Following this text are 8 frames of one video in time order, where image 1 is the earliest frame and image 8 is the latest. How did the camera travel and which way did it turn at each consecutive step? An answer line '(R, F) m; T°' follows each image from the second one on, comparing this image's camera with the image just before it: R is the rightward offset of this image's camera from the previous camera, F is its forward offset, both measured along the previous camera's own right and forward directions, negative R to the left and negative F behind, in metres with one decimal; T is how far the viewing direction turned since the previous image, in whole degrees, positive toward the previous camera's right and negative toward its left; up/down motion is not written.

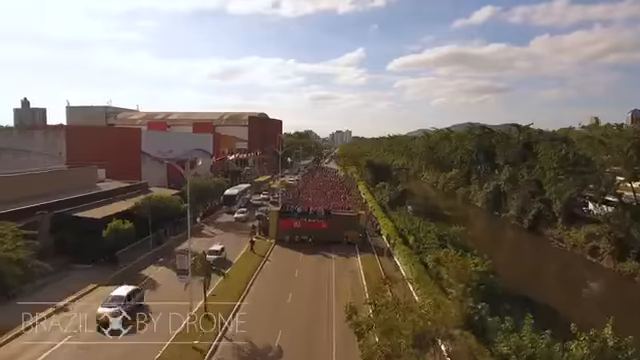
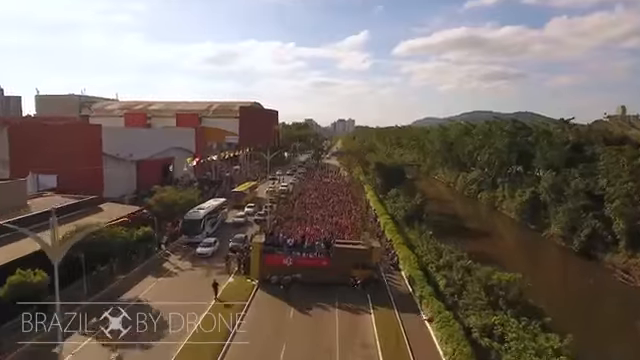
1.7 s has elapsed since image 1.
(+0.1, +7.2) m; 0°
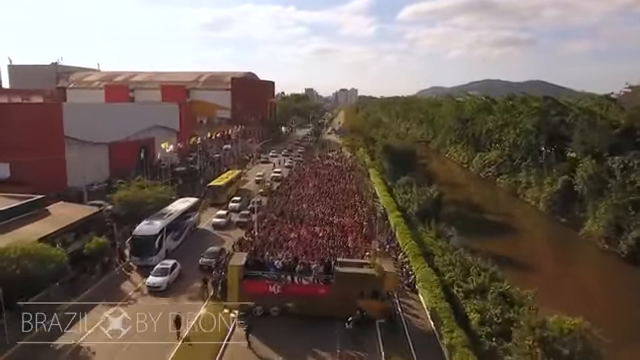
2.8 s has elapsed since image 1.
(+0.2, +4.8) m; 0°
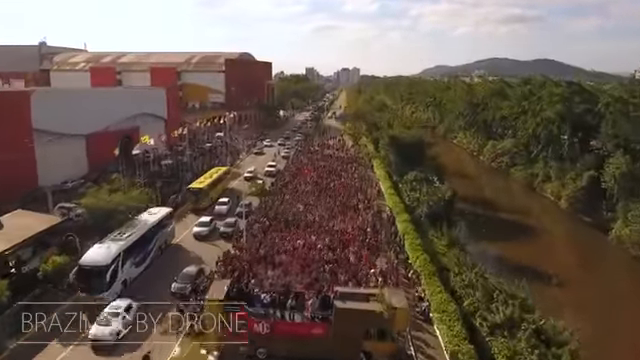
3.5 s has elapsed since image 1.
(+0.1, +3.0) m; 0°
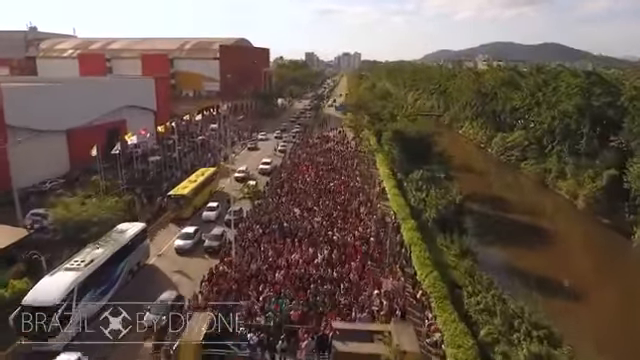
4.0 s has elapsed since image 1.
(+0.1, +2.0) m; 0°
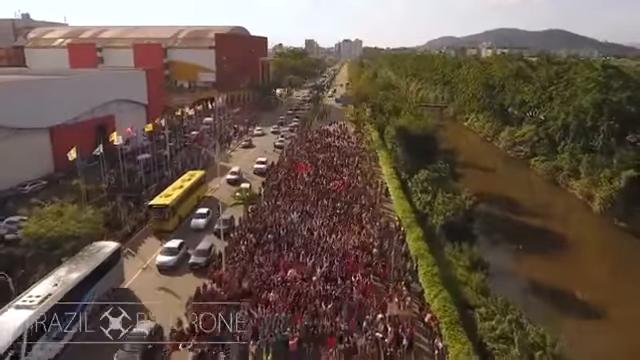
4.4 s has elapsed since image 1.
(+0.1, +1.6) m; 0°
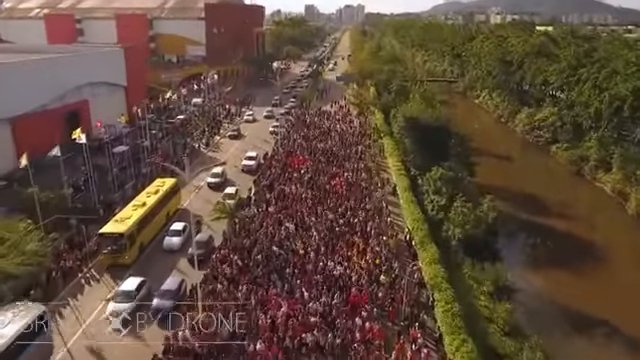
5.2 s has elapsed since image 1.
(+0.1, +3.0) m; 0°
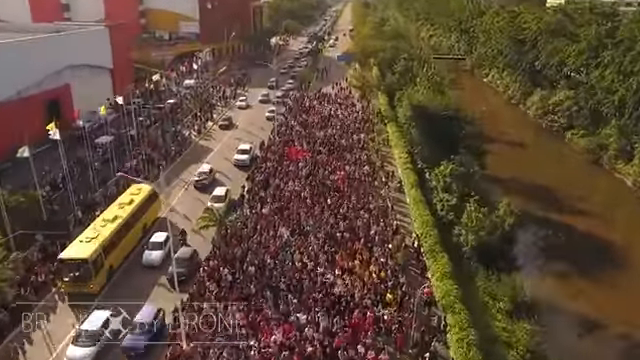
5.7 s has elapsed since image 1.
(+0.1, +1.7) m; 0°
